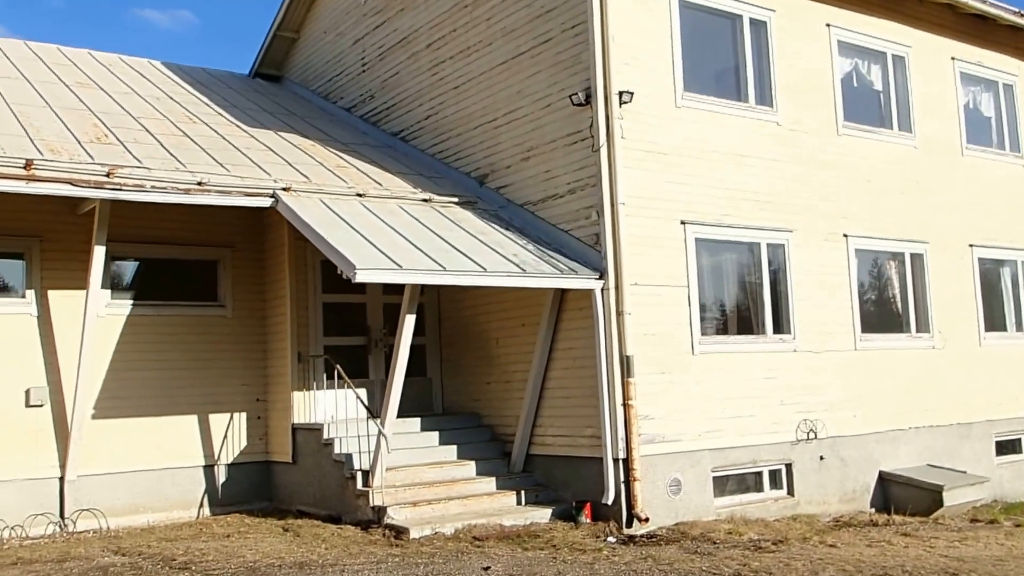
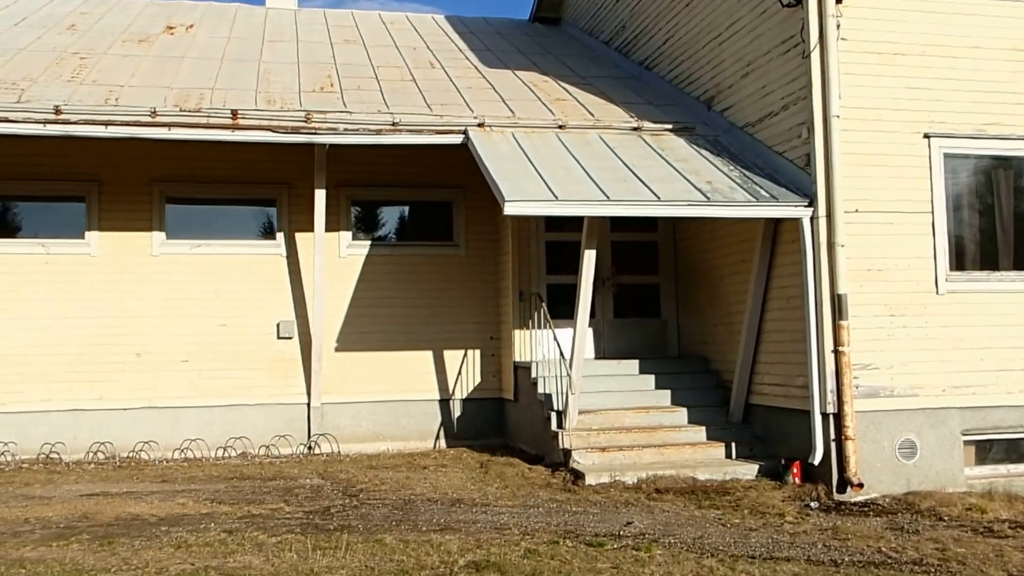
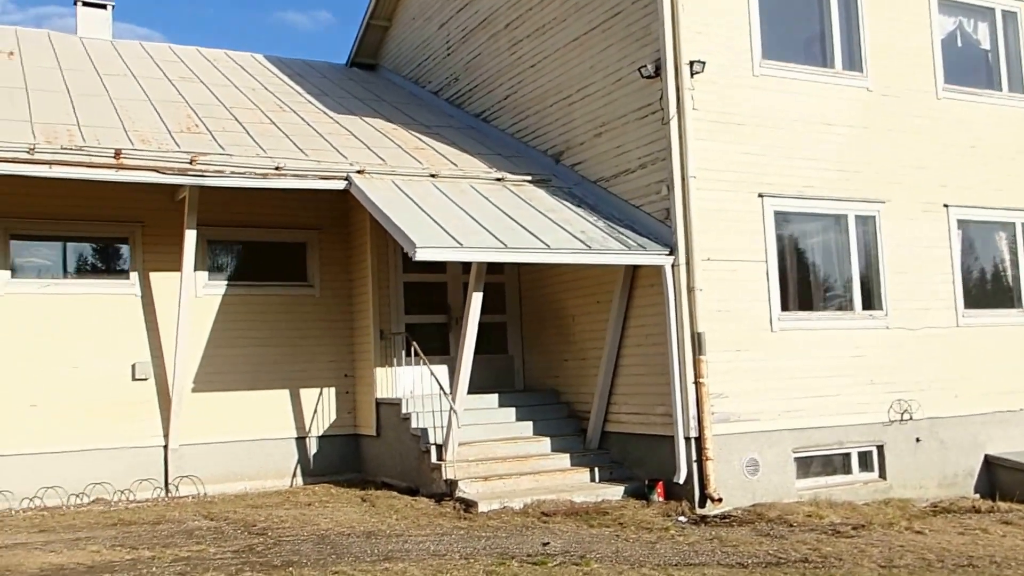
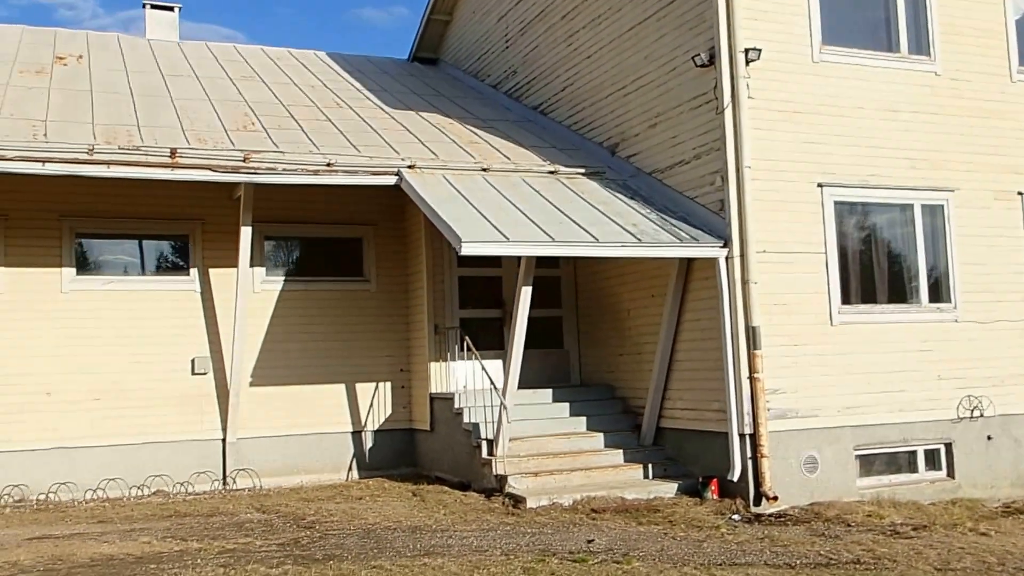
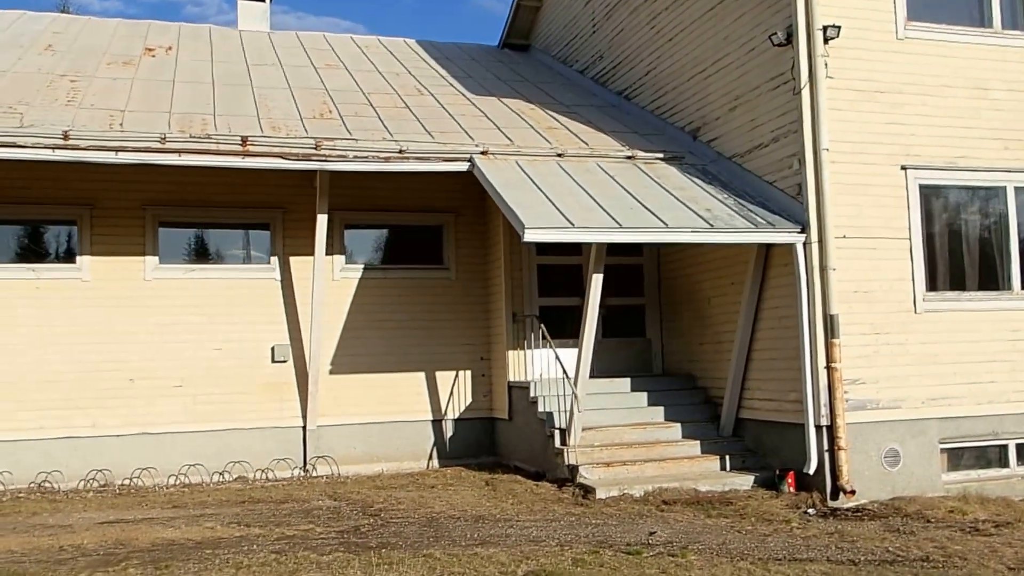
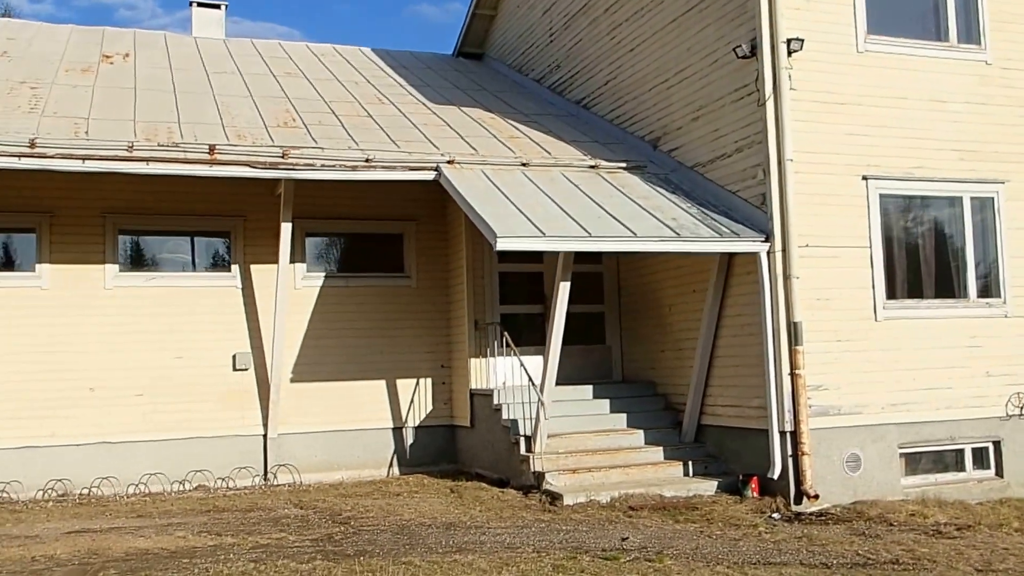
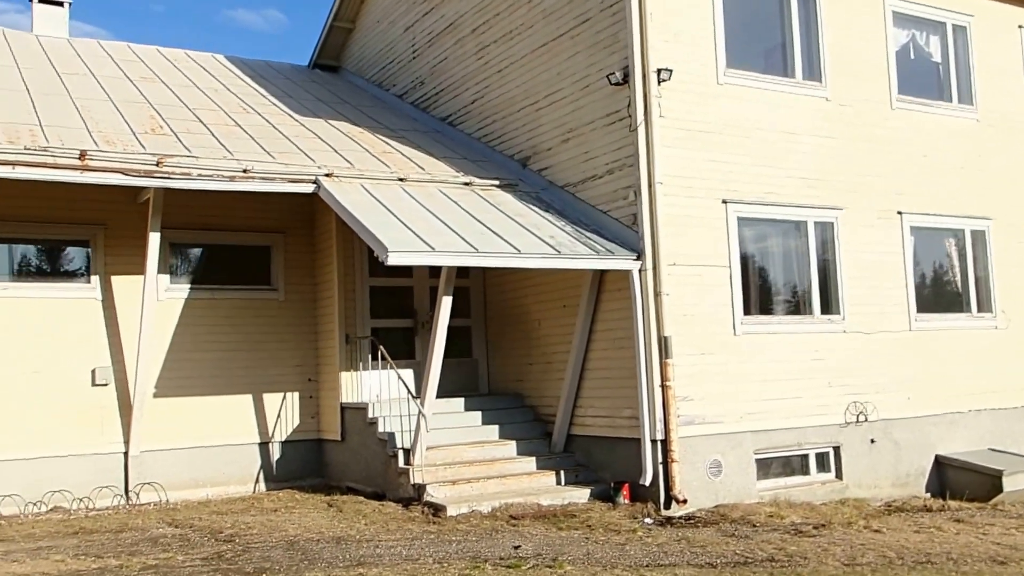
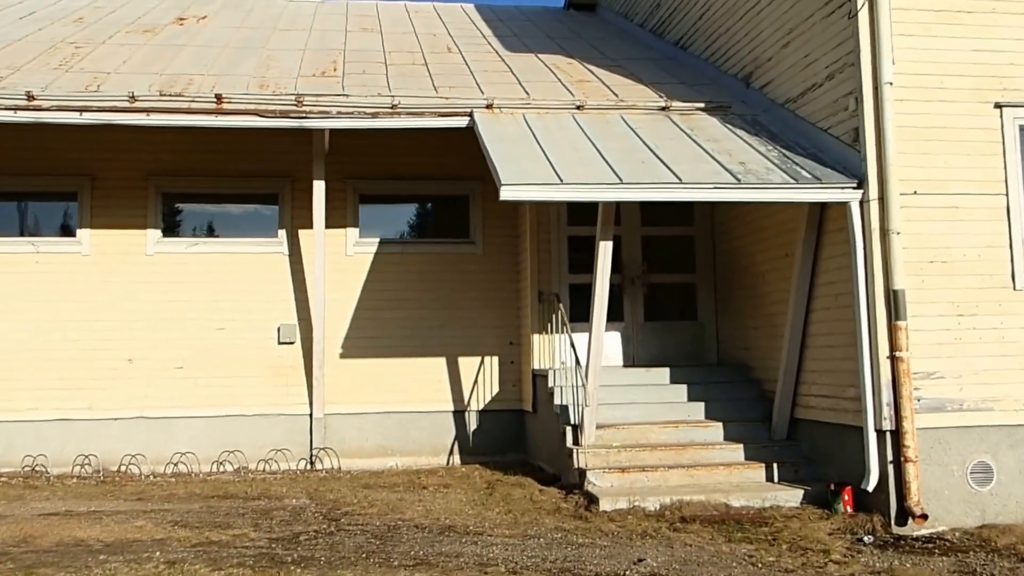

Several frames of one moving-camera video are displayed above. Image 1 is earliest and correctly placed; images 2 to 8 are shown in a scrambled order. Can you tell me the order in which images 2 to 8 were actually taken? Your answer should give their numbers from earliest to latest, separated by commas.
7, 3, 4, 6, 5, 2, 8
